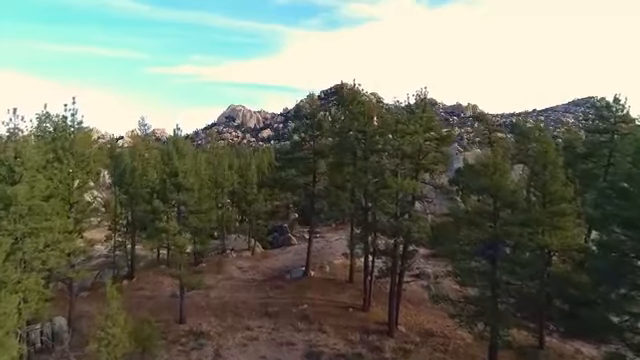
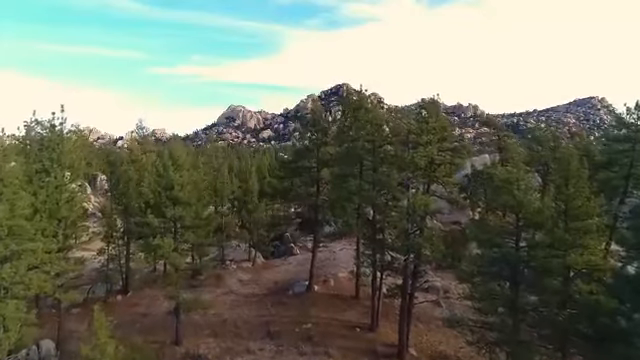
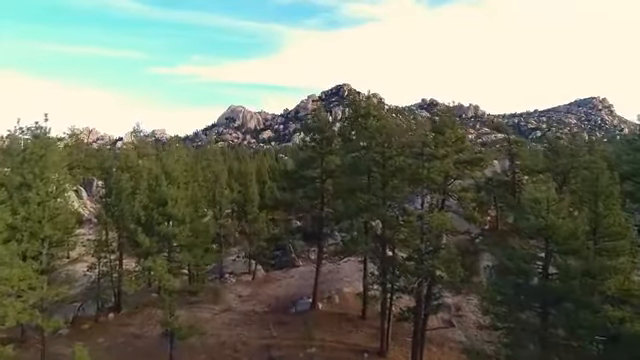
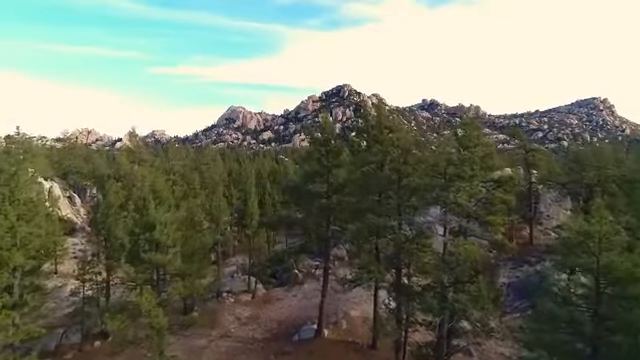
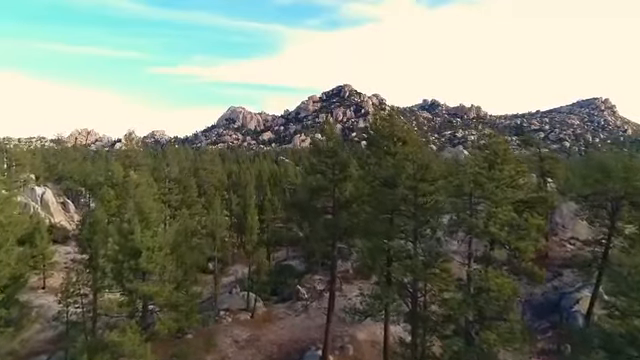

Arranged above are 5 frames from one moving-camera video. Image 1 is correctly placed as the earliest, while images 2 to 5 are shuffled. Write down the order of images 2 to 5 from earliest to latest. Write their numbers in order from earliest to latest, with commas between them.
2, 3, 4, 5
